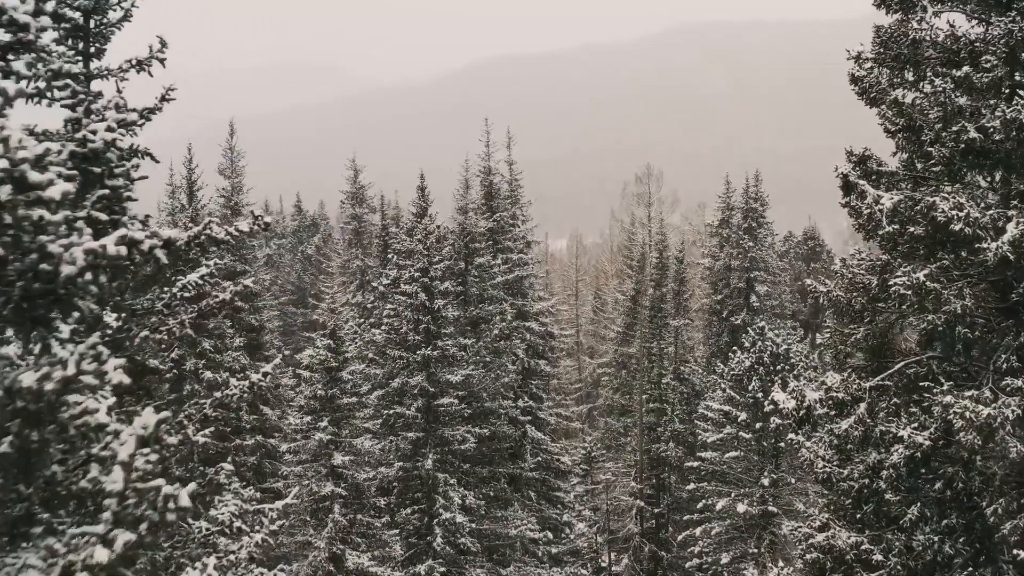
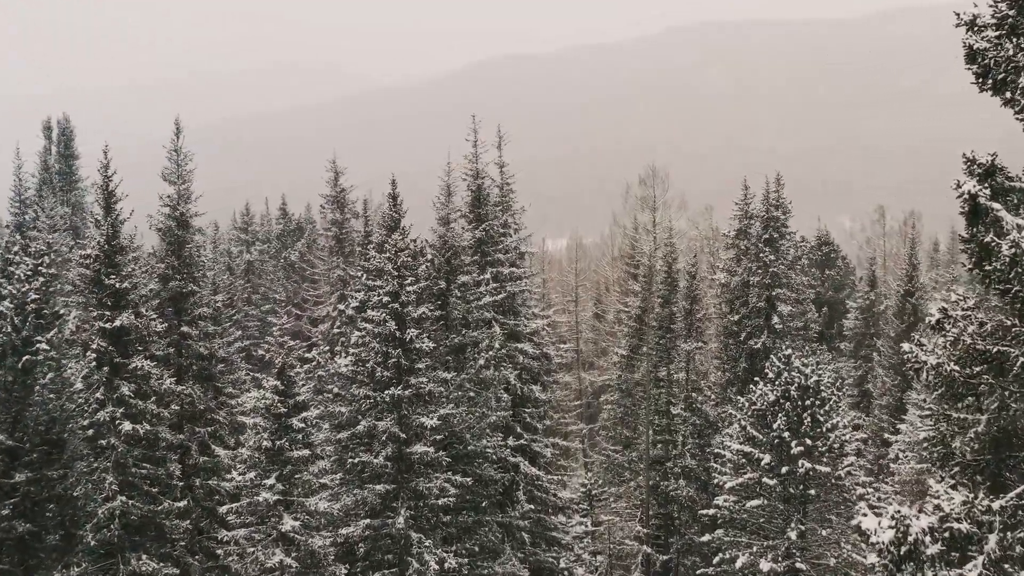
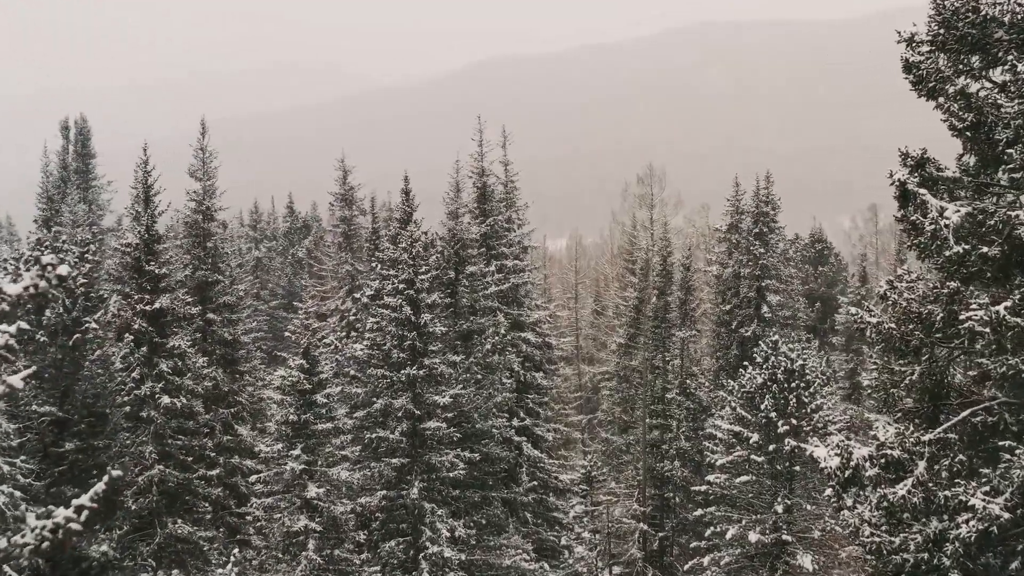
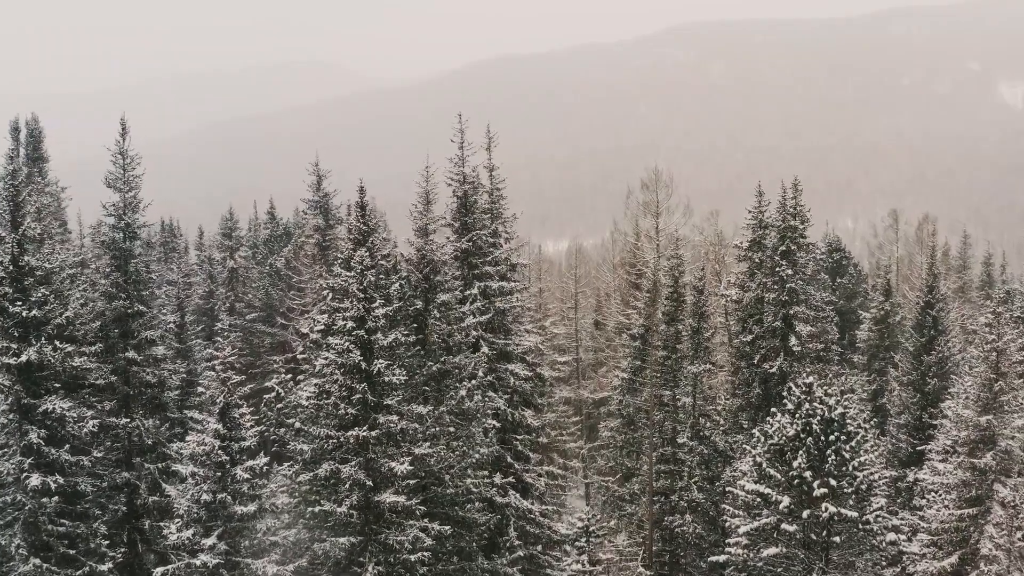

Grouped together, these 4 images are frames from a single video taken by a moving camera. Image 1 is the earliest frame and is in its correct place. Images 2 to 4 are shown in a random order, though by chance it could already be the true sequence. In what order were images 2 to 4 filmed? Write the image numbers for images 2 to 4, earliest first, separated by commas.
3, 2, 4
